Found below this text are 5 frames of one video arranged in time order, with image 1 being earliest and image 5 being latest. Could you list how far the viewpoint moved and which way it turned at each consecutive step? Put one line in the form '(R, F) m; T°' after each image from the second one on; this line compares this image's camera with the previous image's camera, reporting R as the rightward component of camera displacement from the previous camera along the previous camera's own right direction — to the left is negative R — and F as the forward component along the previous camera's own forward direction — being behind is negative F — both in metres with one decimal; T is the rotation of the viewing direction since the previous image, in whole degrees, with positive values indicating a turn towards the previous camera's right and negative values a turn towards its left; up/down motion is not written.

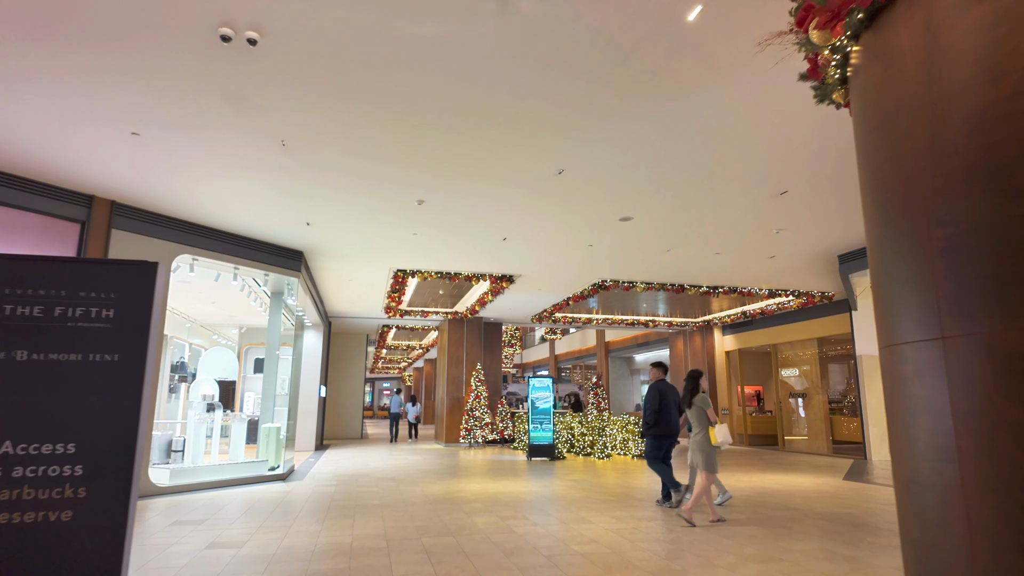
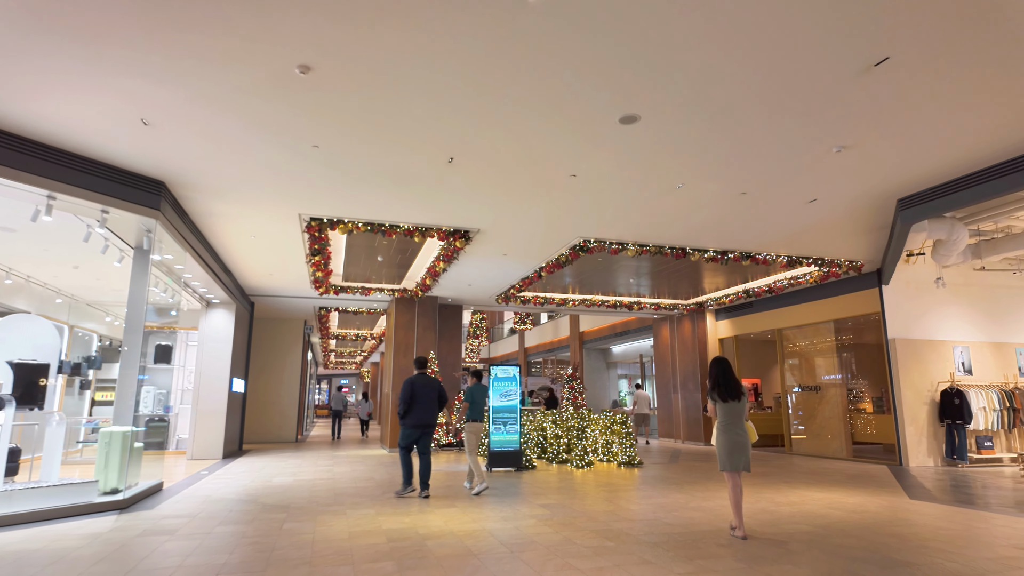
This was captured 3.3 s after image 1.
(+0.2, +2.4) m; +3°
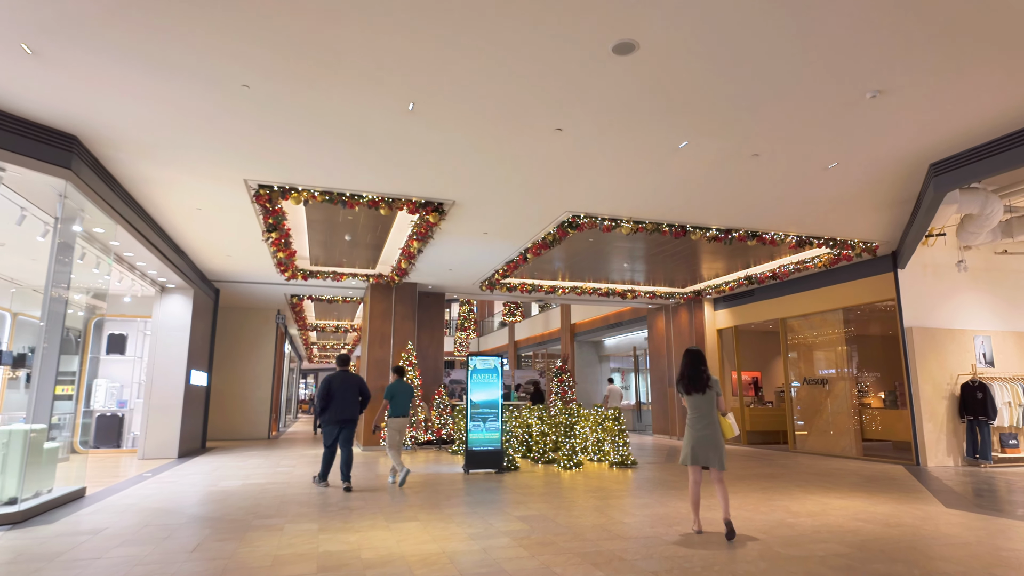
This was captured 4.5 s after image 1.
(+0.2, +0.9) m; +1°
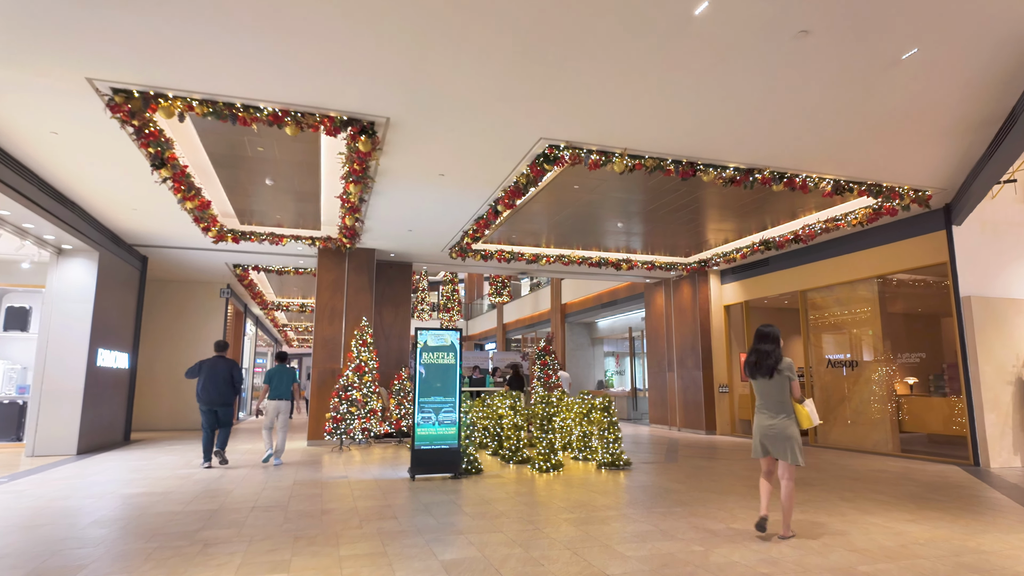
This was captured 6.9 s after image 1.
(+0.4, +1.7) m; 0°
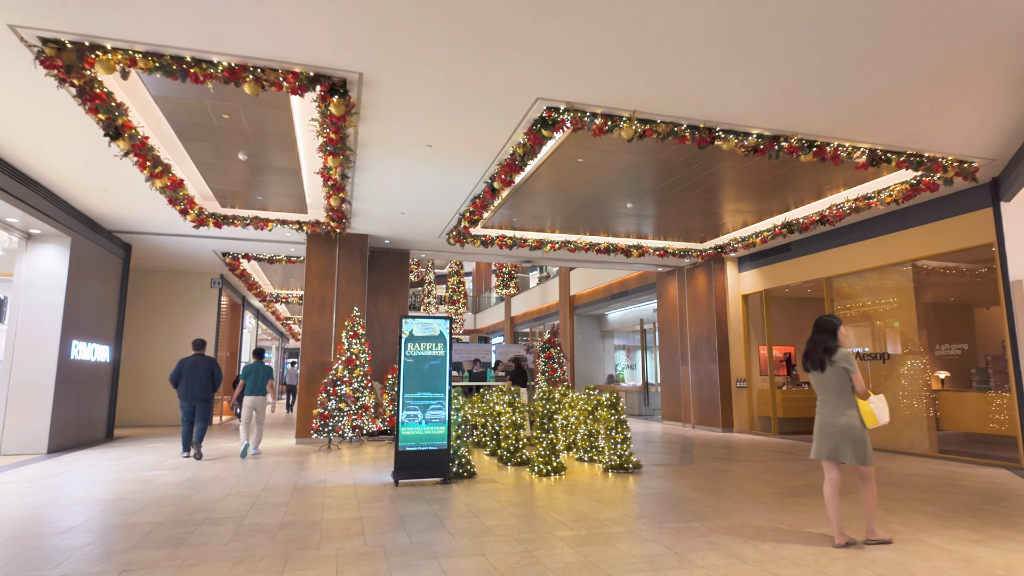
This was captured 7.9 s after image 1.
(+0.1, +0.7) m; -1°
